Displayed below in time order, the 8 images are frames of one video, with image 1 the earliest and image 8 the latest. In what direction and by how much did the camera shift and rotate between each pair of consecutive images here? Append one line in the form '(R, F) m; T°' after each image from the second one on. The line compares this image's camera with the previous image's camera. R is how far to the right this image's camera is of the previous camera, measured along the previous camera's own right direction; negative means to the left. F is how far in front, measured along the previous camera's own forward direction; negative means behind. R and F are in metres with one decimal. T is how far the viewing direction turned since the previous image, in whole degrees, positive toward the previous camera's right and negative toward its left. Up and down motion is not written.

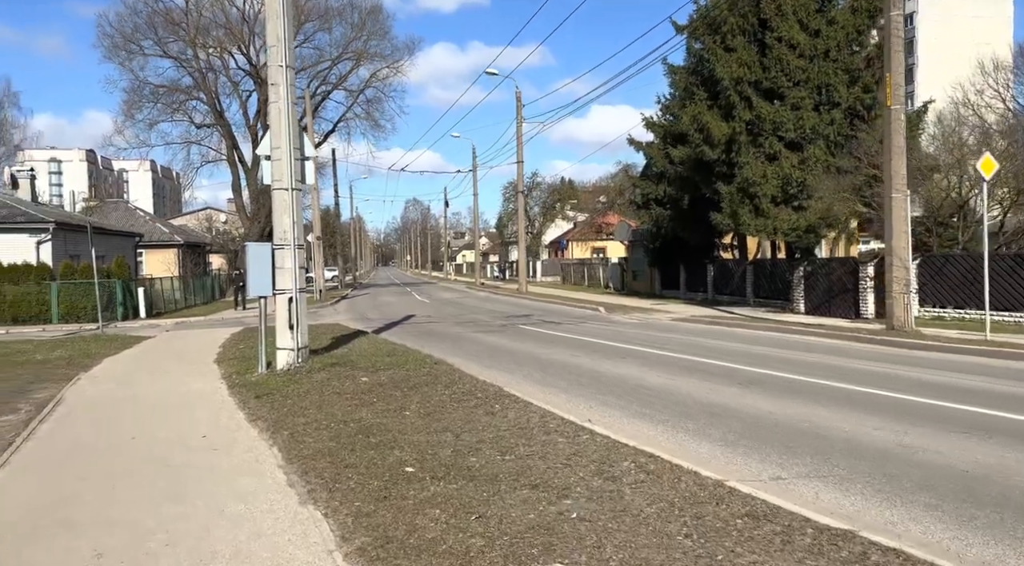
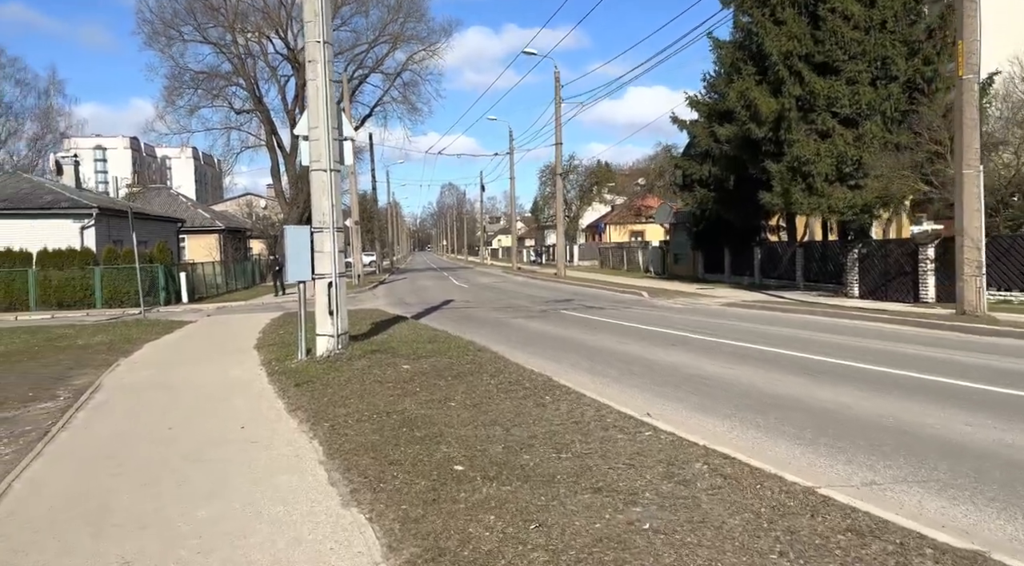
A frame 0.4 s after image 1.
(-0.1, +0.5) m; -3°
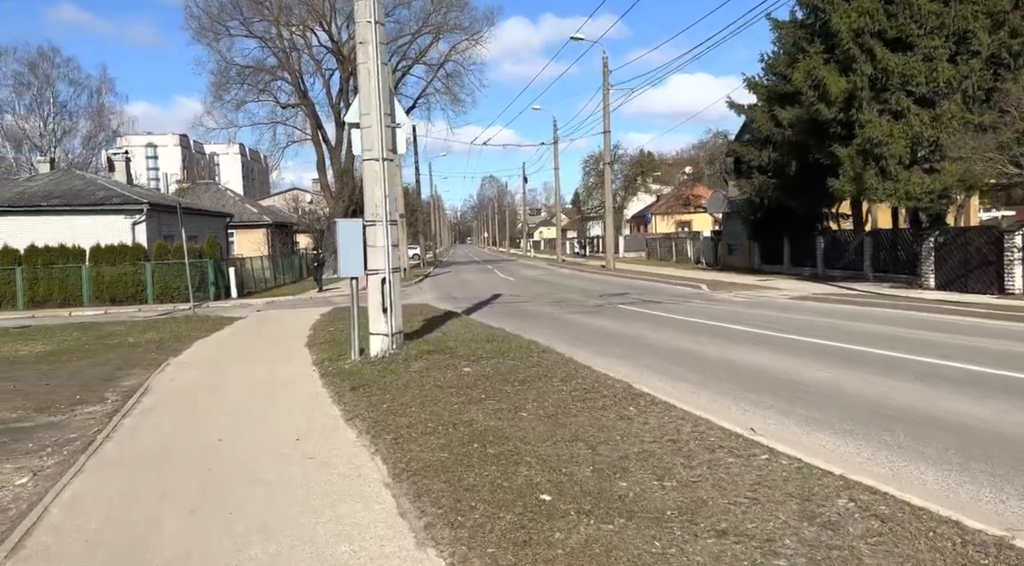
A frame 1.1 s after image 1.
(-0.3, +0.8) m; -3°
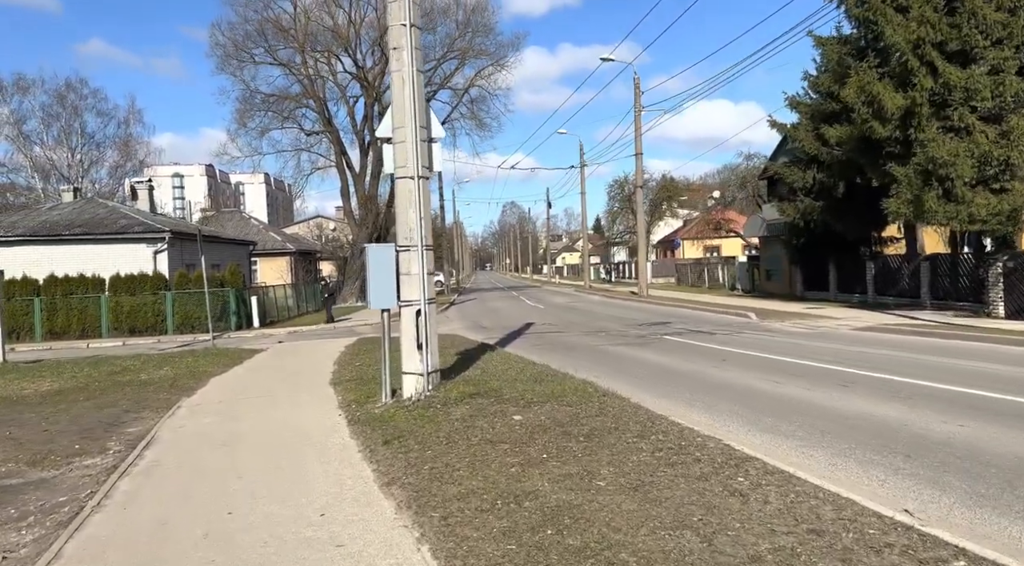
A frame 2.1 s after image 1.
(-0.4, +1.2) m; -2°
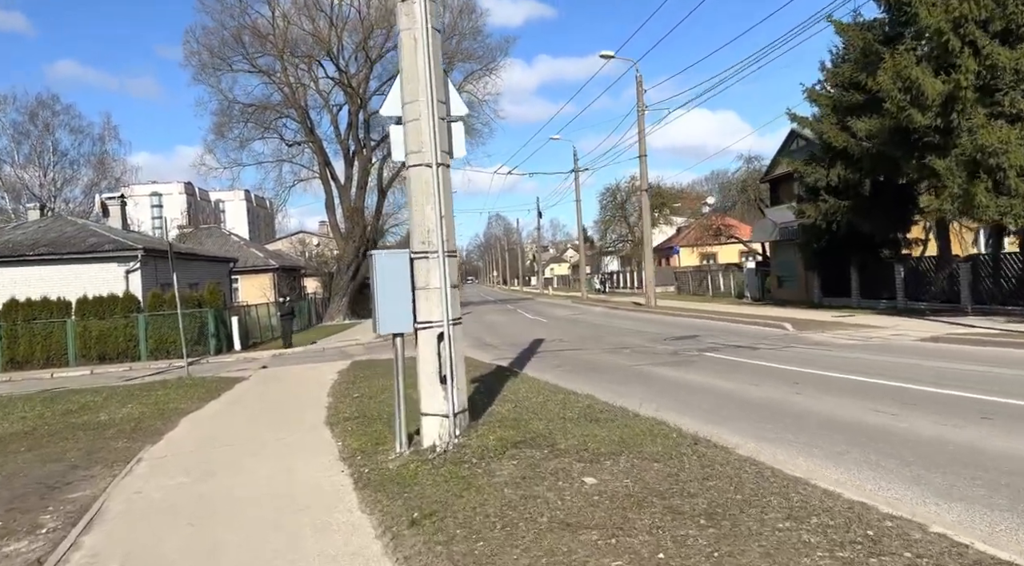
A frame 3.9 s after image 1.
(-0.6, +2.0) m; +1°
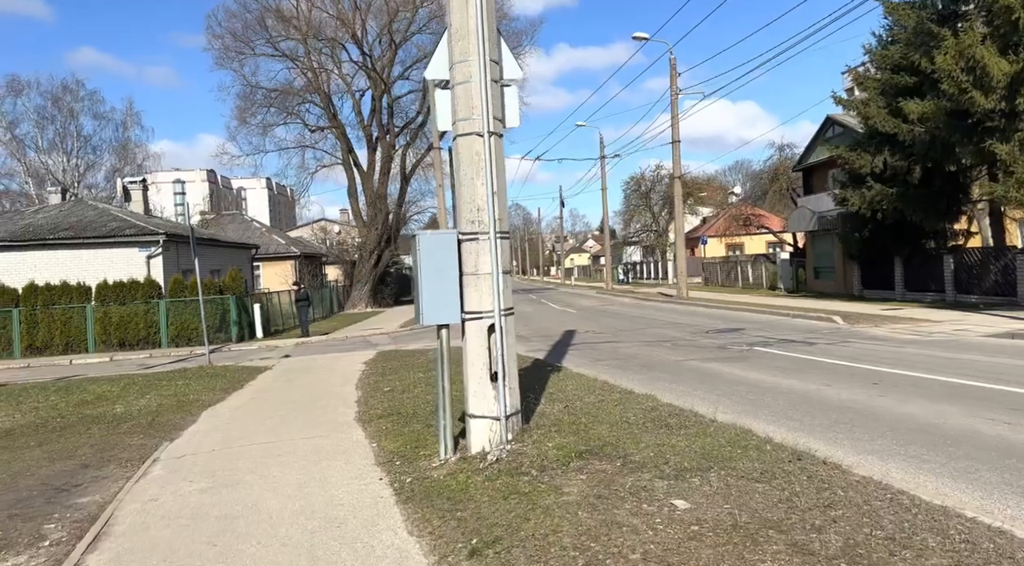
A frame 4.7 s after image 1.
(-0.4, +0.9) m; -1°
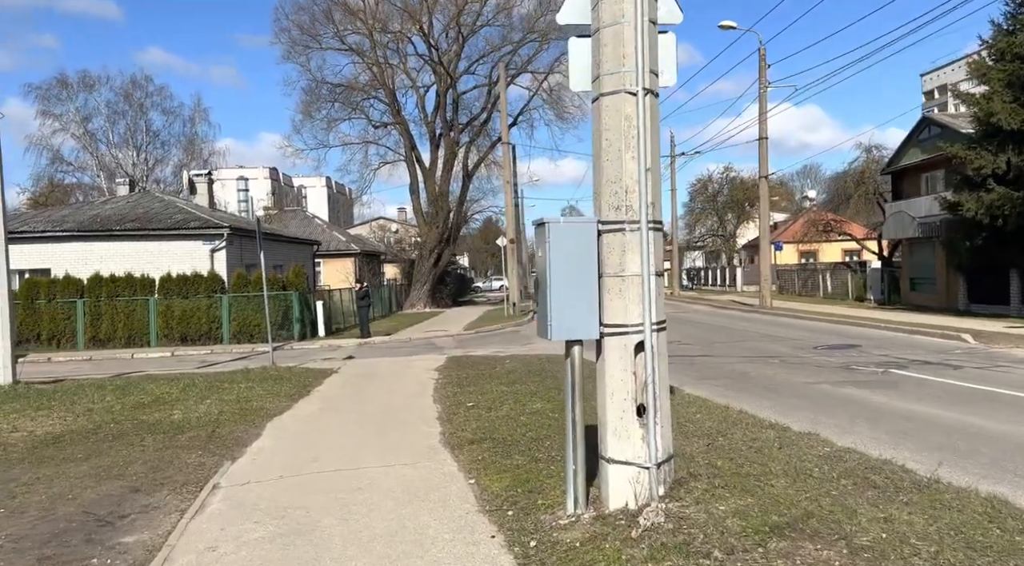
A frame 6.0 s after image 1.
(-0.7, +1.5) m; -4°
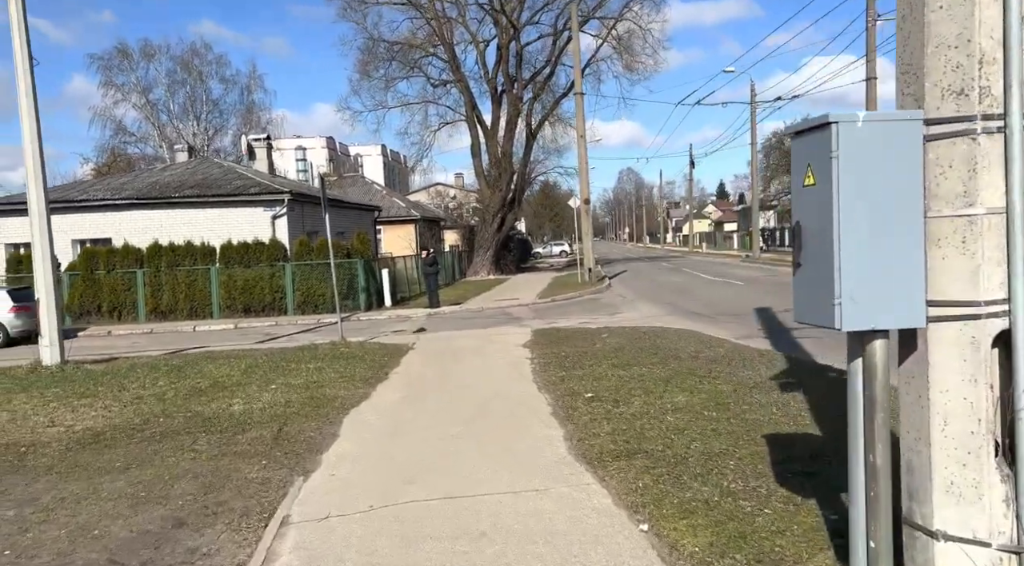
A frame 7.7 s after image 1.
(-0.8, +2.1) m; -4°
